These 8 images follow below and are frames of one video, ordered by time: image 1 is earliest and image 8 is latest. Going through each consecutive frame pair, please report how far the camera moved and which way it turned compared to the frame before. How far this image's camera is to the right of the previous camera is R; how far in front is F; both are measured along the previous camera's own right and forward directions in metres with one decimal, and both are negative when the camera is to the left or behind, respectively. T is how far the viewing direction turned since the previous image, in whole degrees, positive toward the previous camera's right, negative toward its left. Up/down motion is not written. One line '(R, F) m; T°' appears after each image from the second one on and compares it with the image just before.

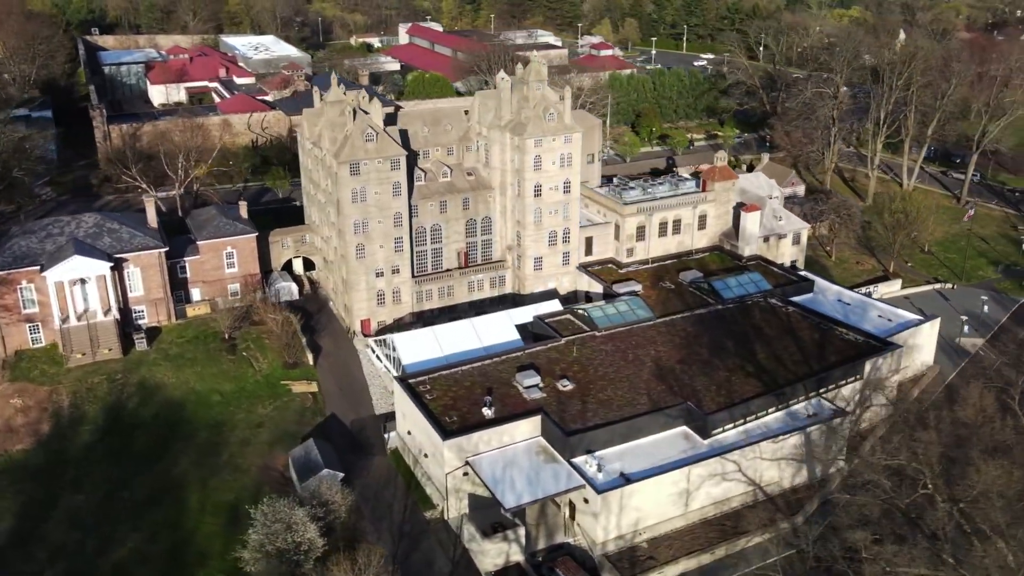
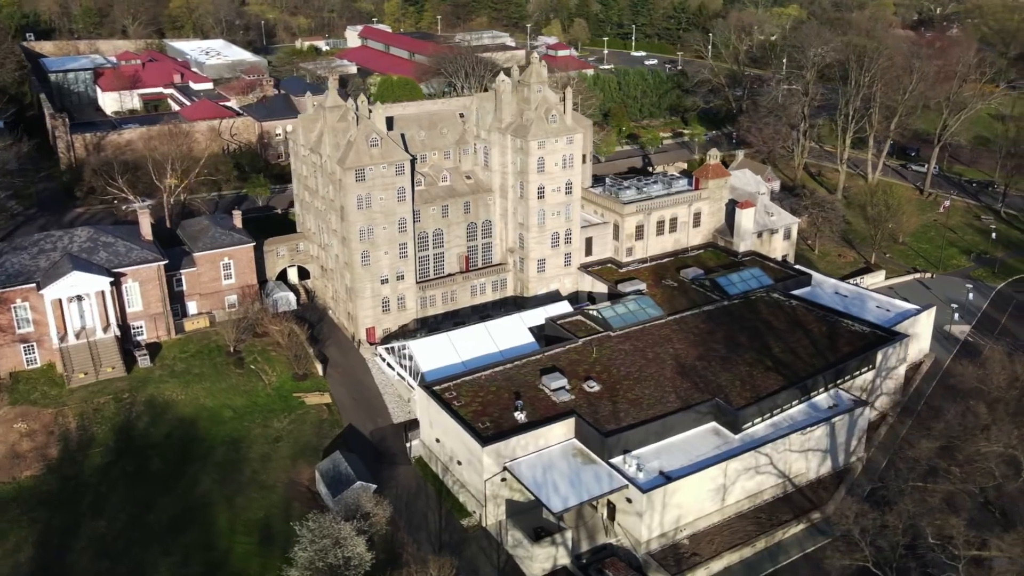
(-5.2, +0.4) m; +4°
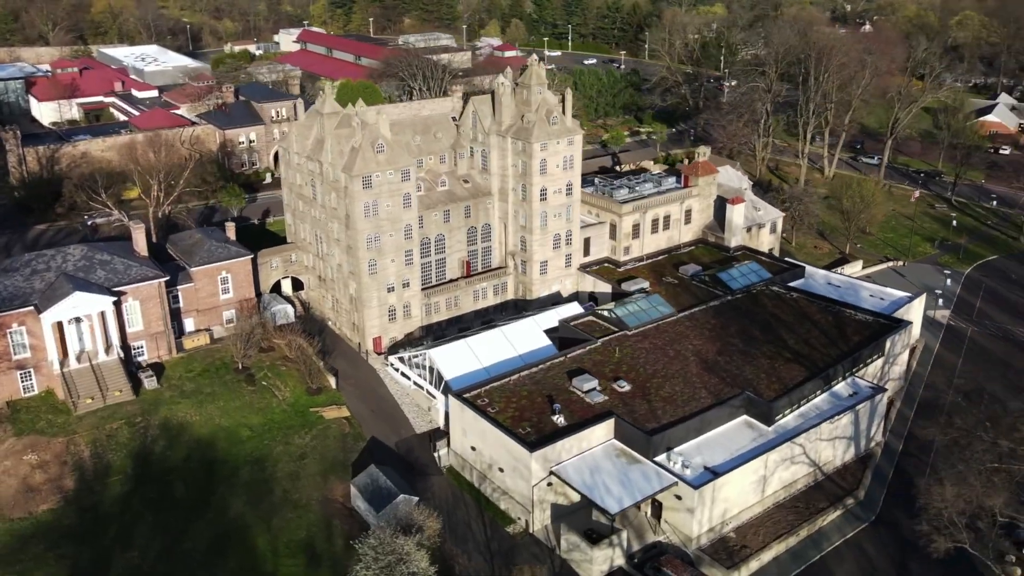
(-6.4, +0.5) m; +5°
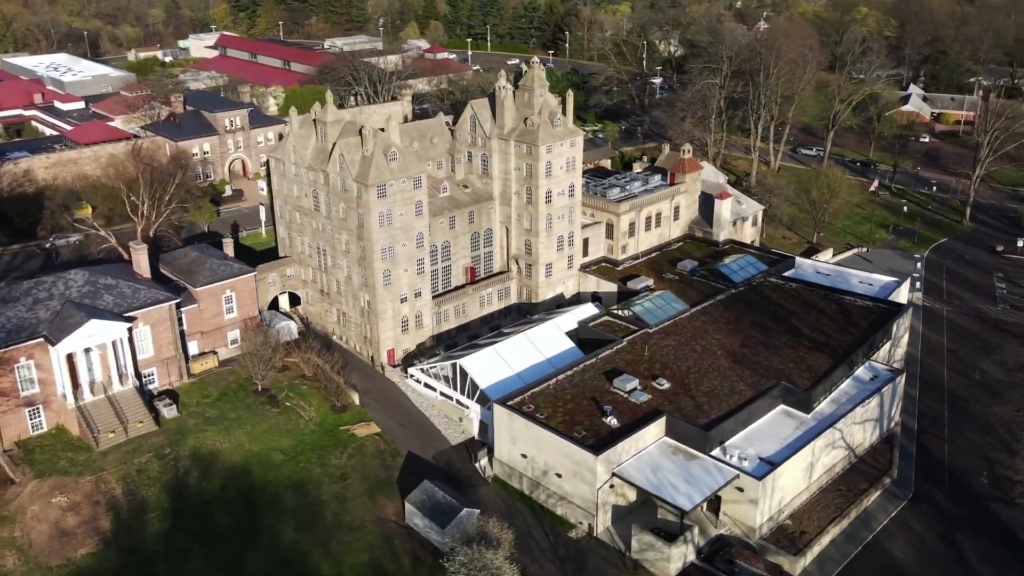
(-8.4, +0.8) m; +7°
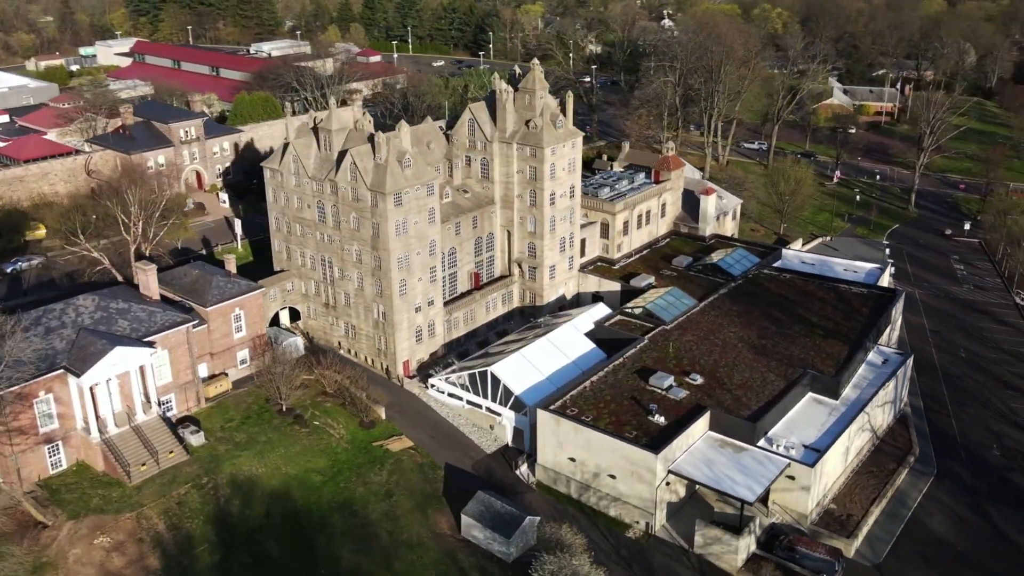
(-8.0, +0.8) m; +6°
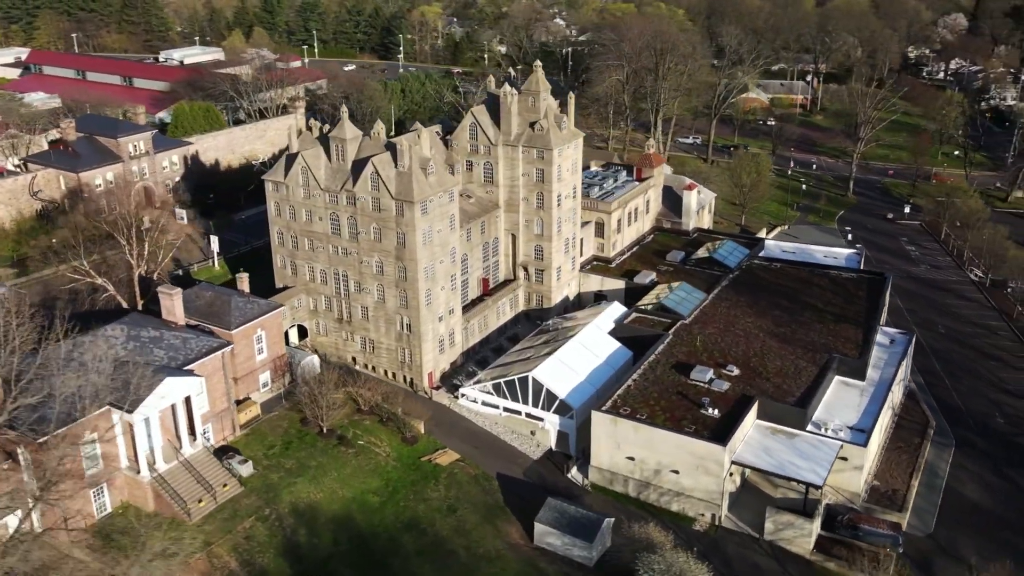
(-9.6, +1.0) m; +8°
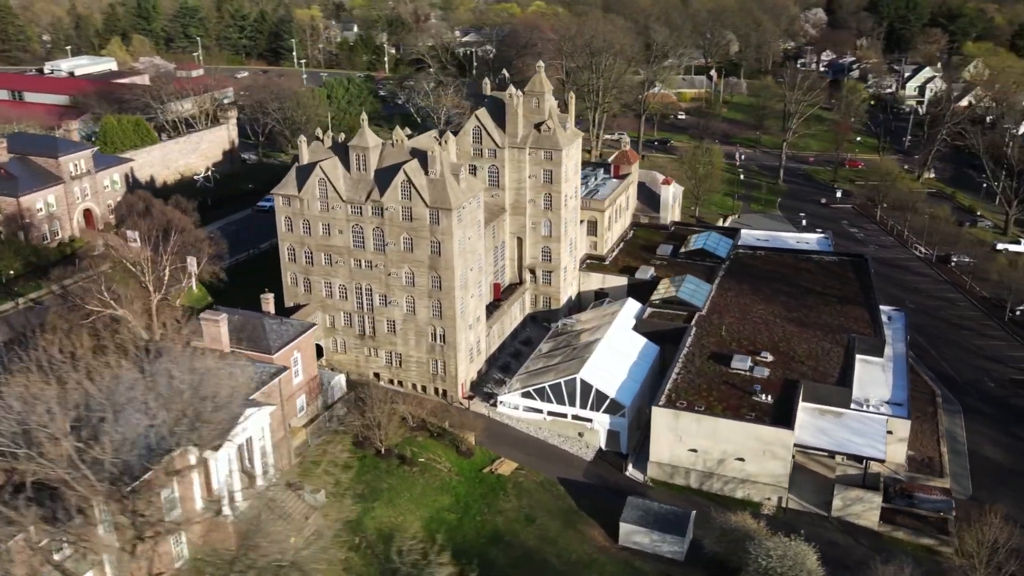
(-11.0, +1.4) m; +9°
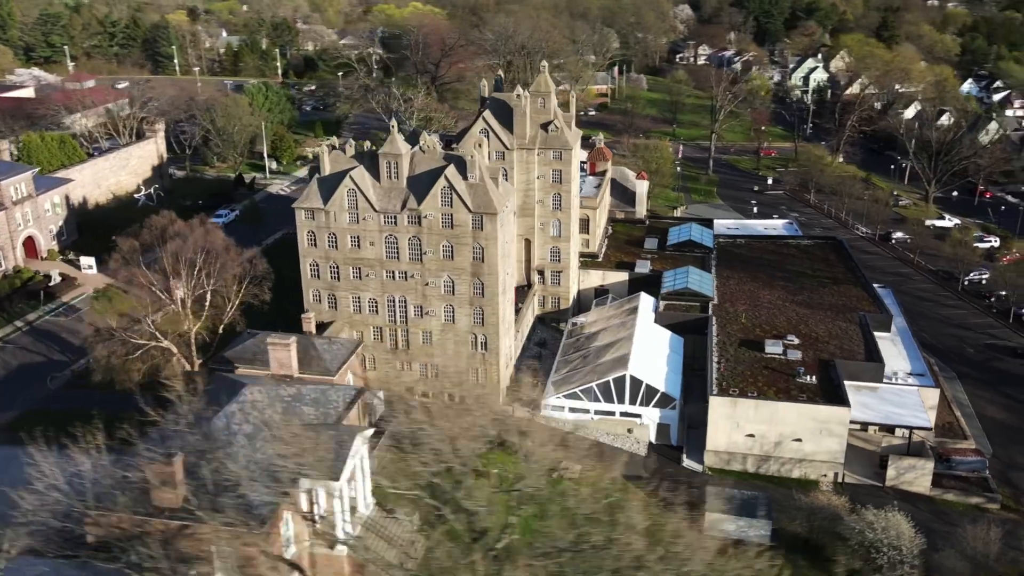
(-11.4, +1.6) m; +9°
